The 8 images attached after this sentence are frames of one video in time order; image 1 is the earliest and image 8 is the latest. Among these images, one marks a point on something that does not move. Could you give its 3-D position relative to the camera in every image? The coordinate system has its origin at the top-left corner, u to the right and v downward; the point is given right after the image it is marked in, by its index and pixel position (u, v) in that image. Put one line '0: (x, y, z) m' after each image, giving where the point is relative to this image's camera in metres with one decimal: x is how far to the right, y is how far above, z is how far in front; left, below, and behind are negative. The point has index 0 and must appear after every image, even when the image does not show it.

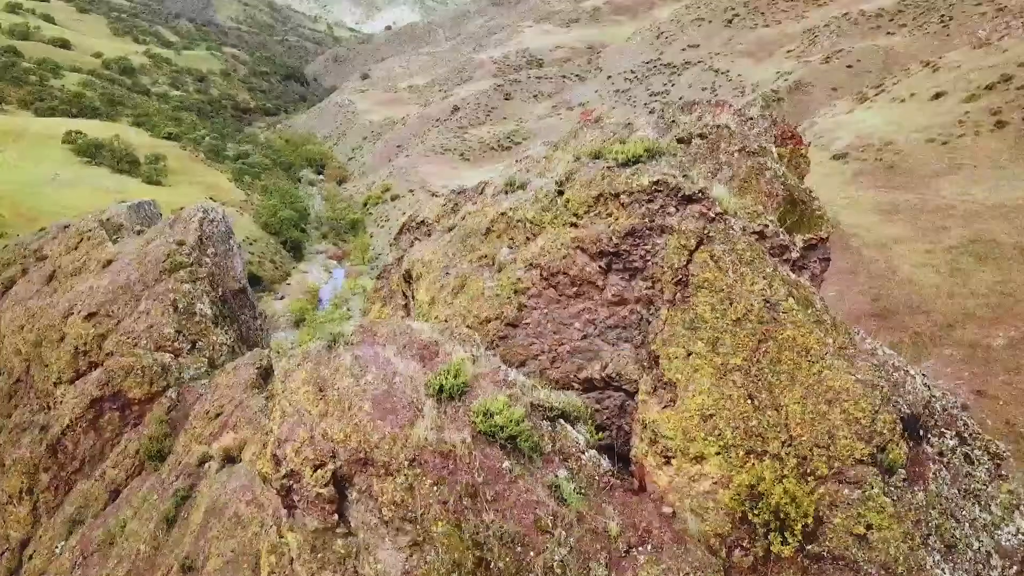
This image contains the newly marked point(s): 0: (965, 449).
0: (+2.4, -0.9, +3.3) m
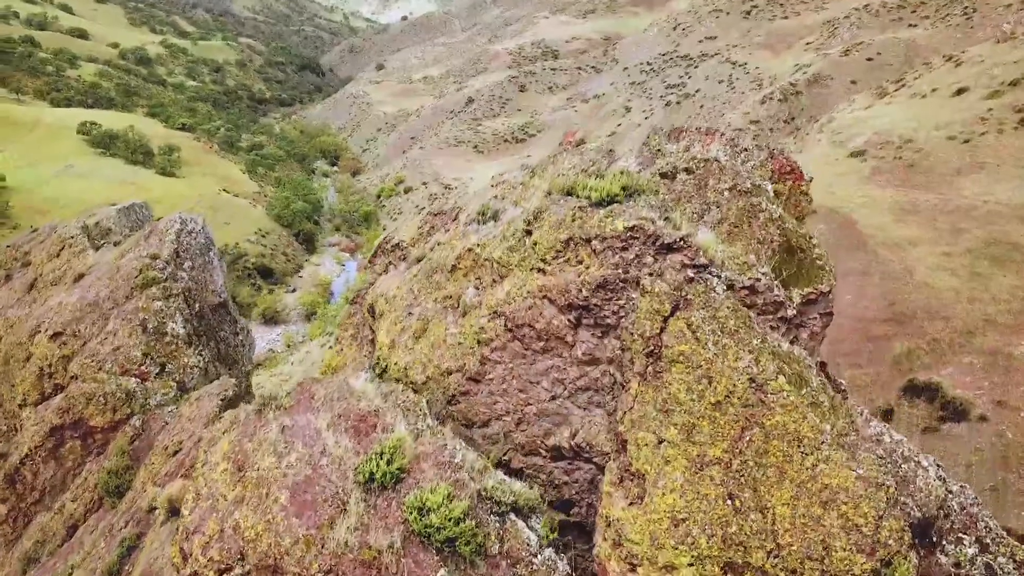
0: (+2.1, -1.2, +2.8) m
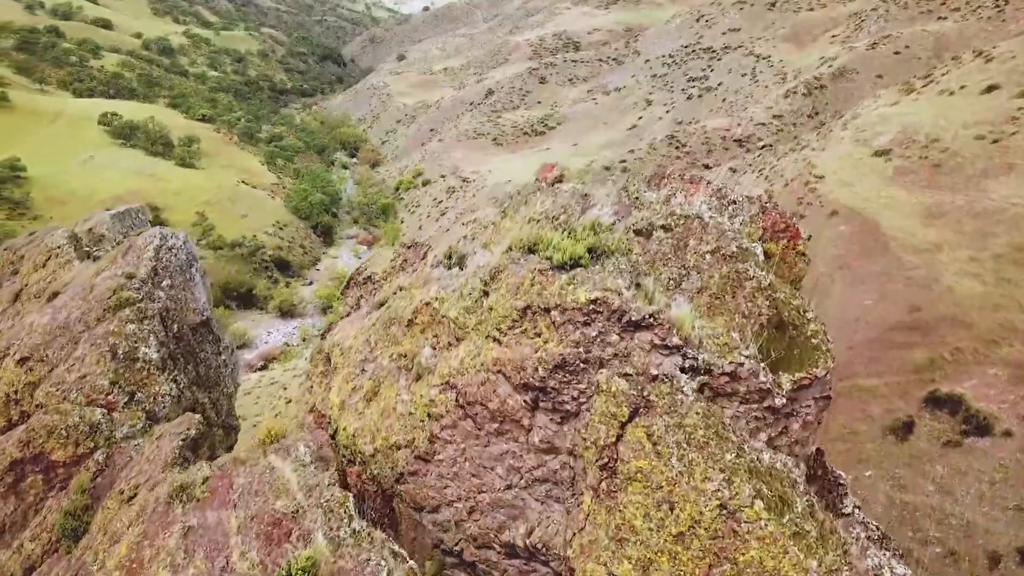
0: (+1.8, -1.6, +2.3) m
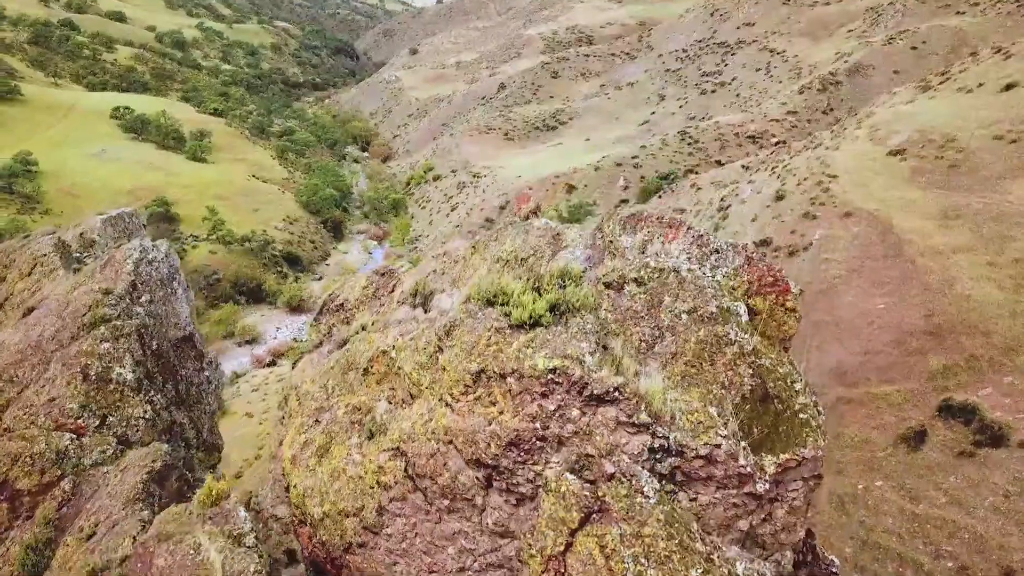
0: (+1.6, -1.9, +2.0) m
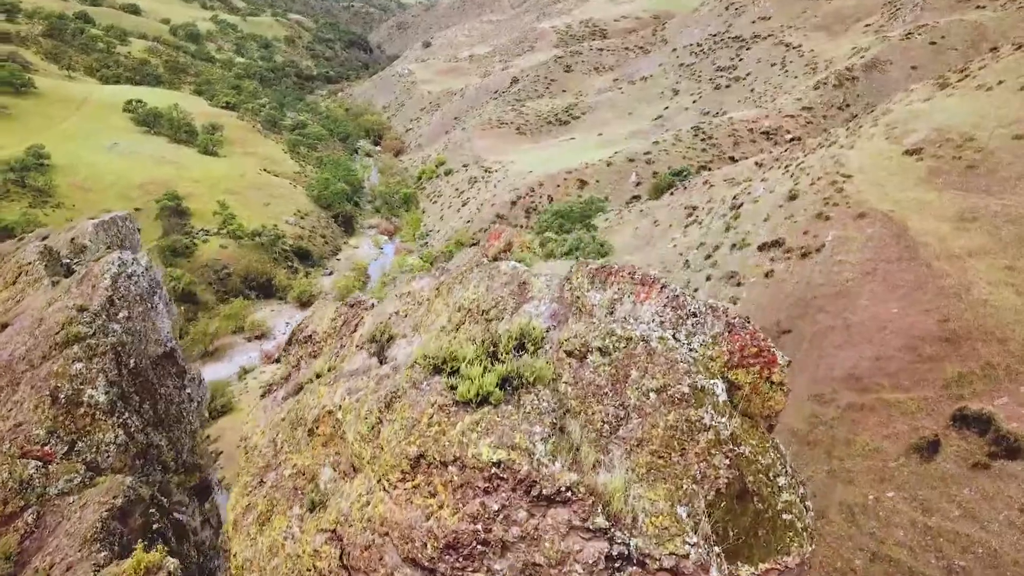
0: (+1.4, -2.2, +1.6) m
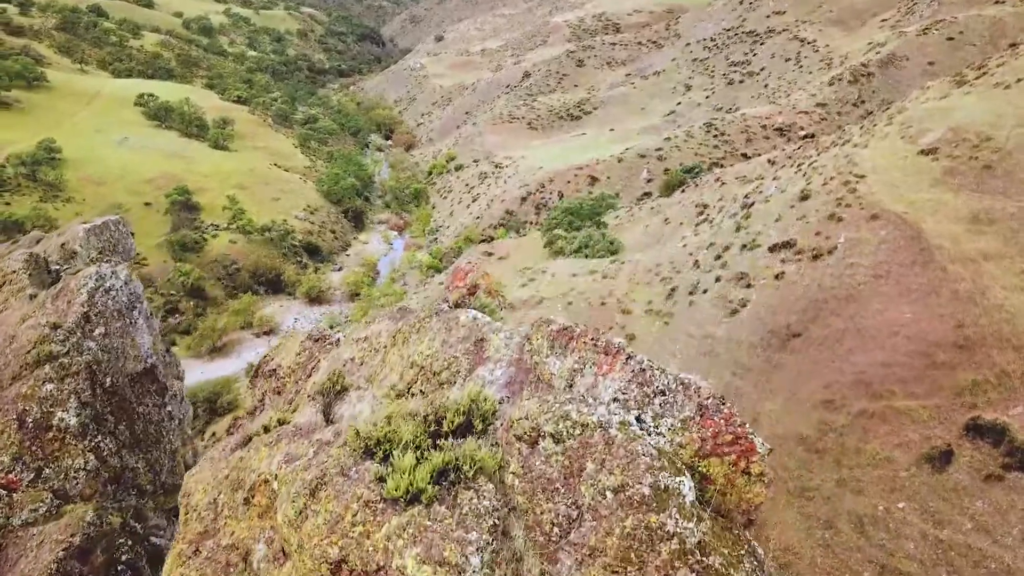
0: (+1.1, -2.5, +1.3) m
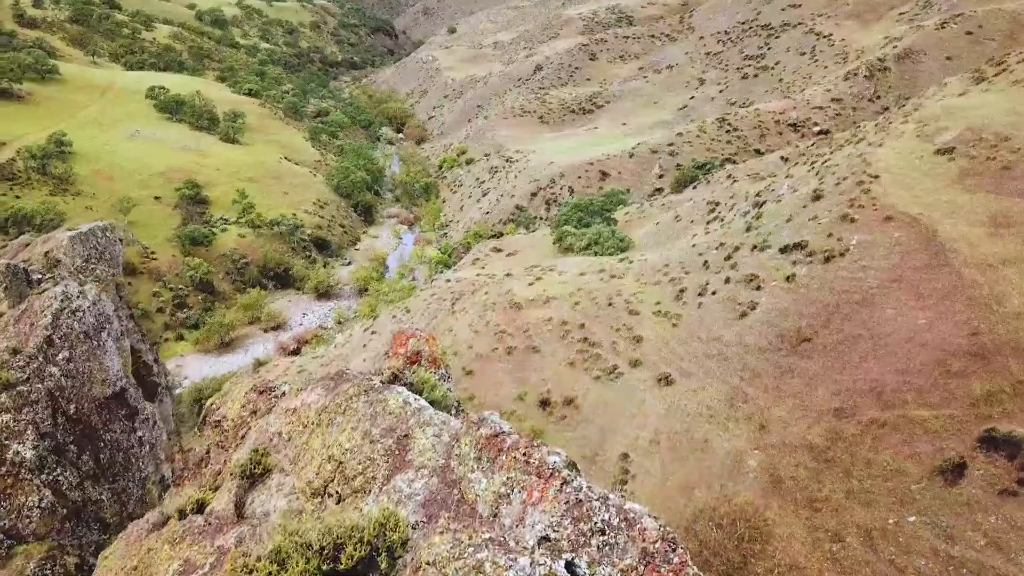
0: (+0.8, -2.9, +0.9) m
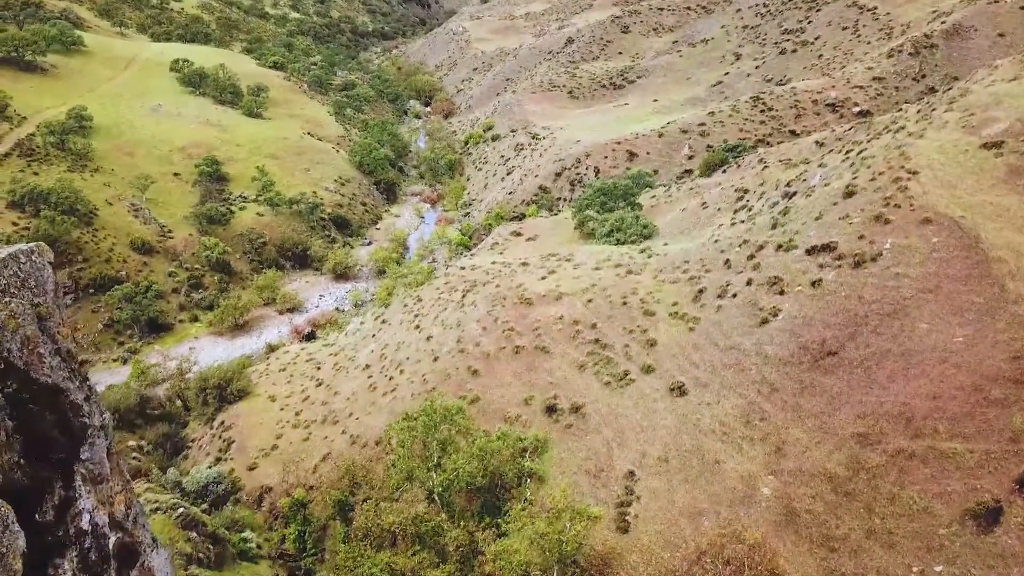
0: (-0.3, -4.2, -0.6) m
